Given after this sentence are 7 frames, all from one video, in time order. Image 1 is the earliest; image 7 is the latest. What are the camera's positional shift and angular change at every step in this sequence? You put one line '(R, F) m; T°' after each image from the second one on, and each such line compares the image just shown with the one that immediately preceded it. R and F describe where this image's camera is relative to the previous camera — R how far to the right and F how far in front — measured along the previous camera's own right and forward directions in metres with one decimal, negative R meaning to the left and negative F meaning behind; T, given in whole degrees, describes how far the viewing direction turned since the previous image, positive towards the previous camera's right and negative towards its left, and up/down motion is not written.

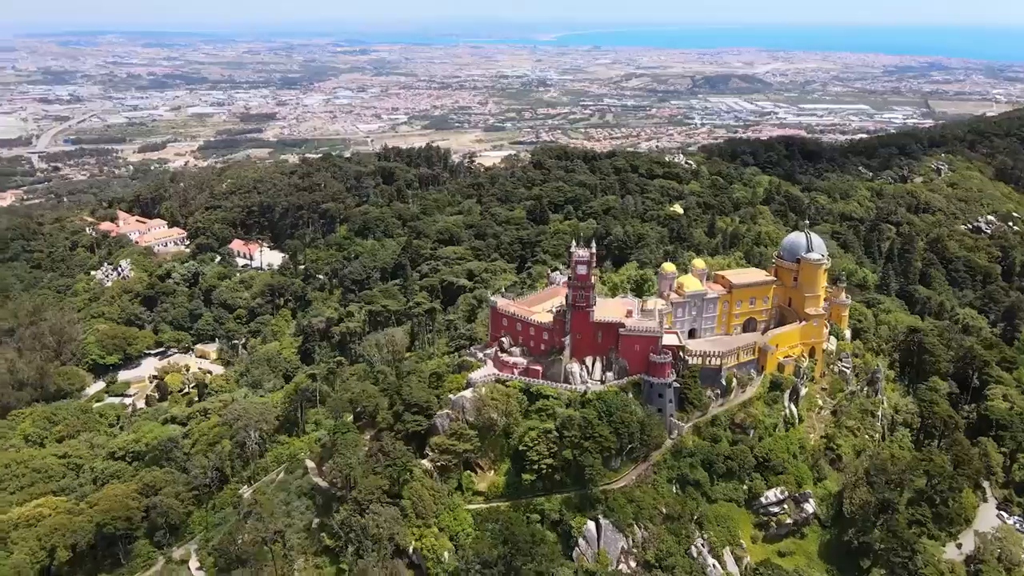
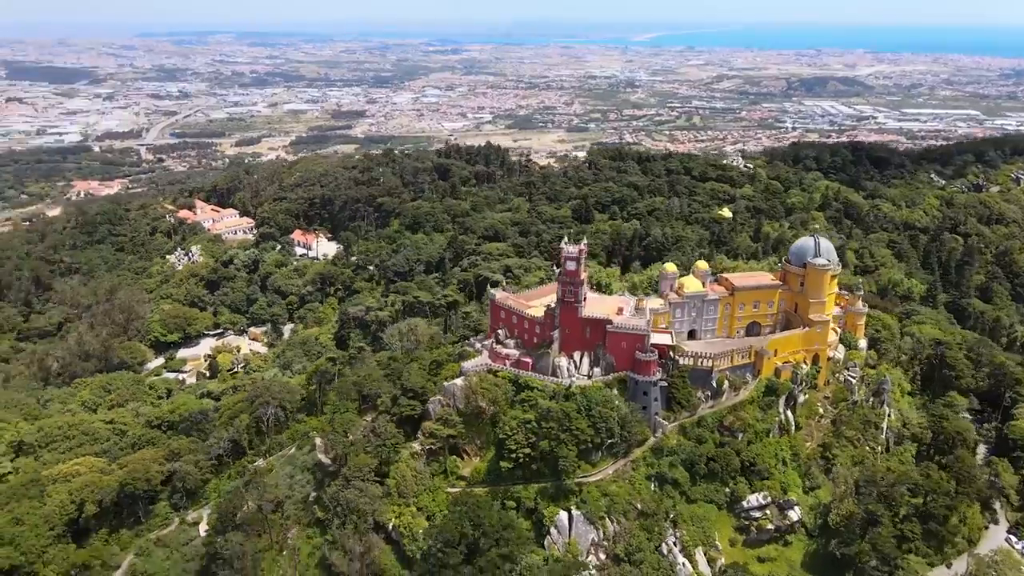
(+4.0, -0.7) m; -6°
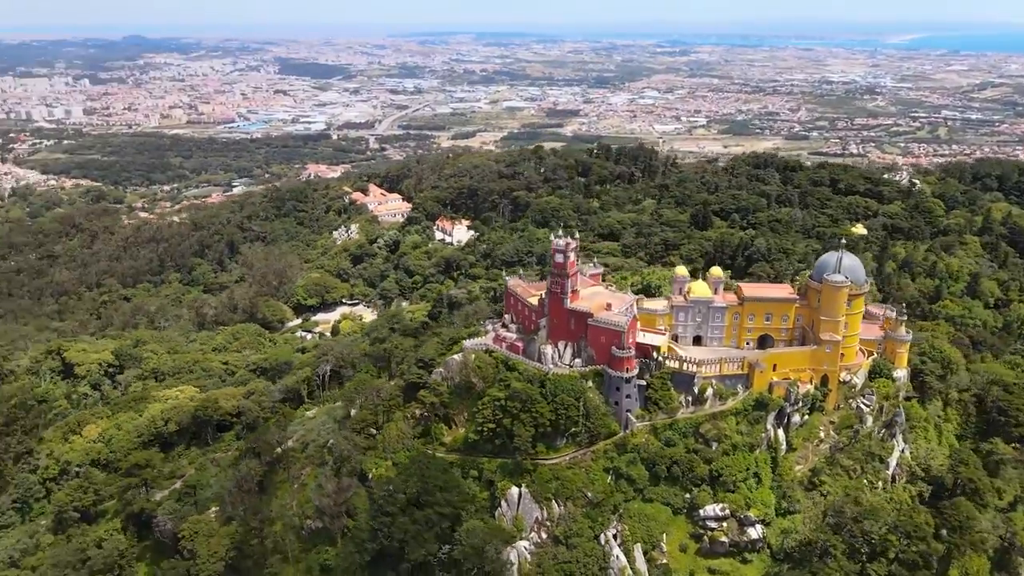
(+9.8, -0.7) m; -15°
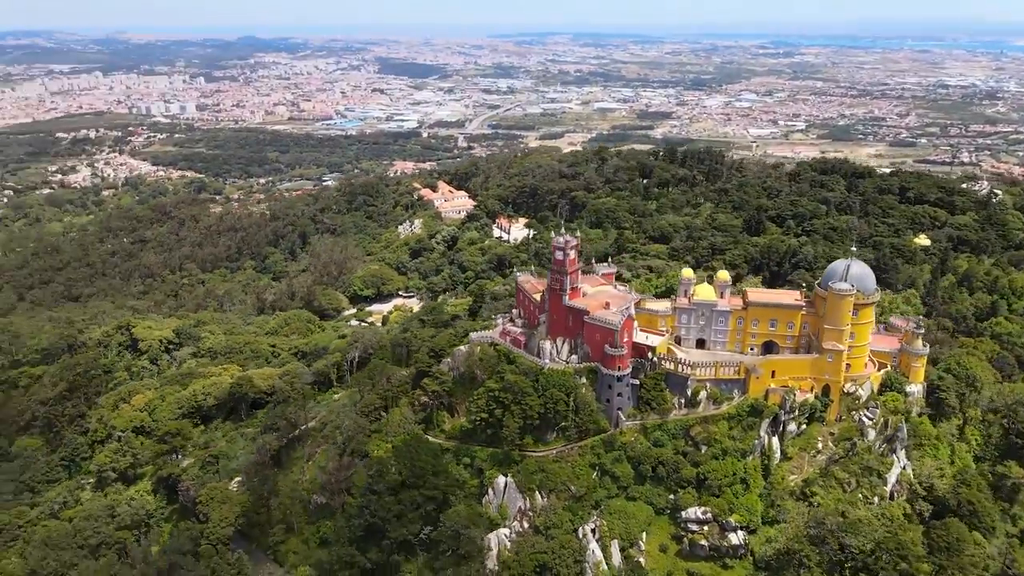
(+4.1, -0.6) m; -7°
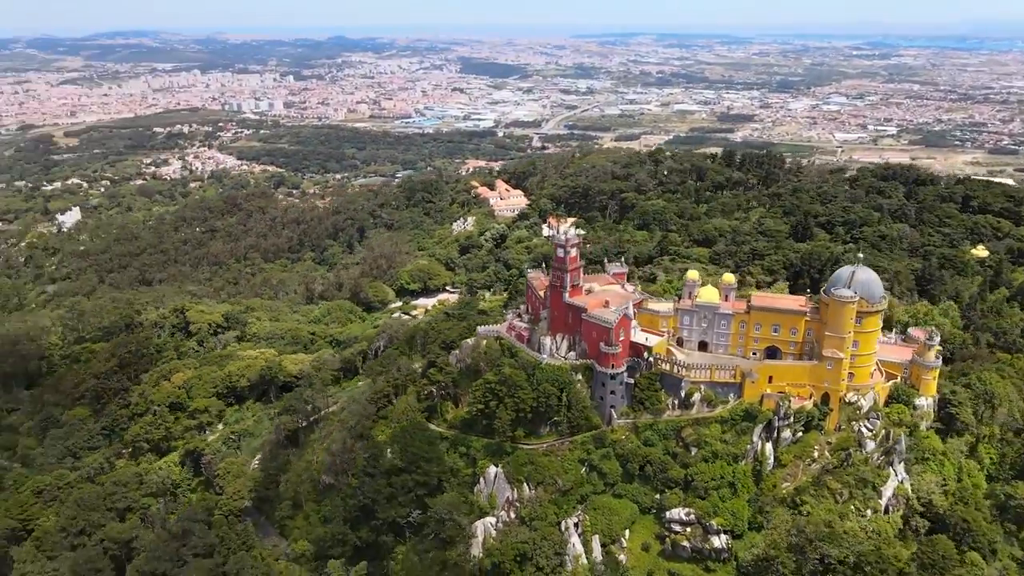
(+3.4, -0.6) m; -6°
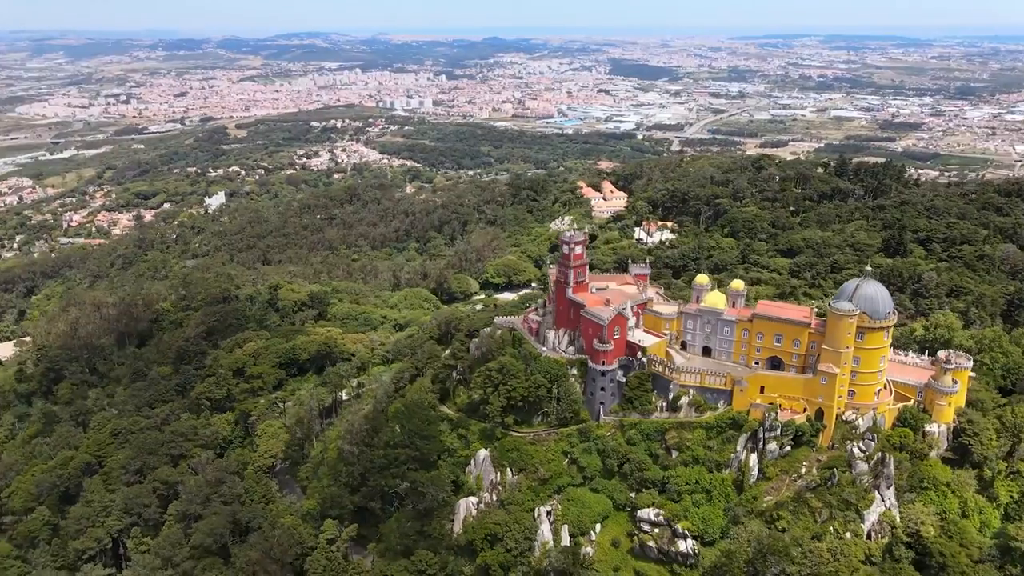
(+6.4, -0.7) m; -10°
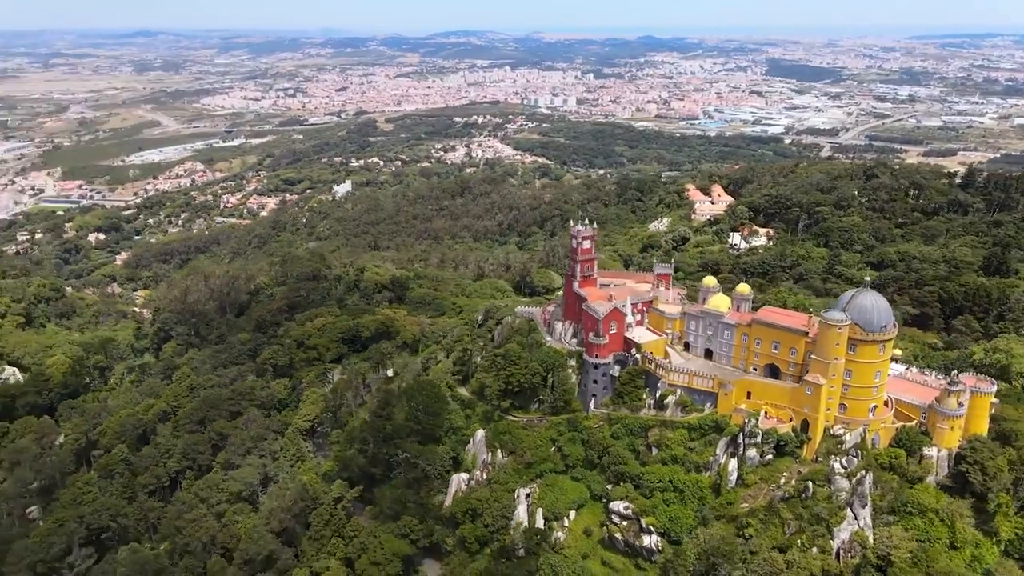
(+6.4, -0.8) m; -10°
